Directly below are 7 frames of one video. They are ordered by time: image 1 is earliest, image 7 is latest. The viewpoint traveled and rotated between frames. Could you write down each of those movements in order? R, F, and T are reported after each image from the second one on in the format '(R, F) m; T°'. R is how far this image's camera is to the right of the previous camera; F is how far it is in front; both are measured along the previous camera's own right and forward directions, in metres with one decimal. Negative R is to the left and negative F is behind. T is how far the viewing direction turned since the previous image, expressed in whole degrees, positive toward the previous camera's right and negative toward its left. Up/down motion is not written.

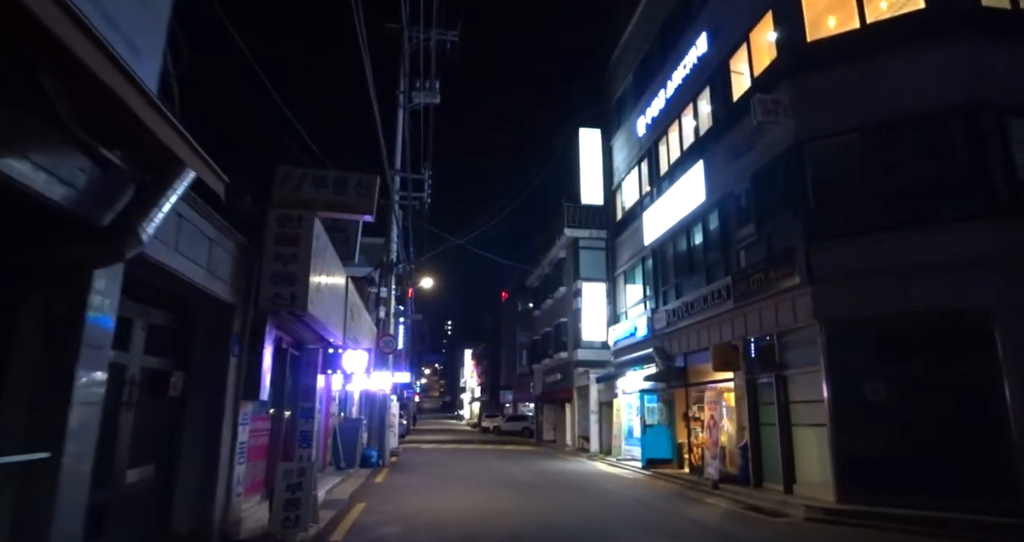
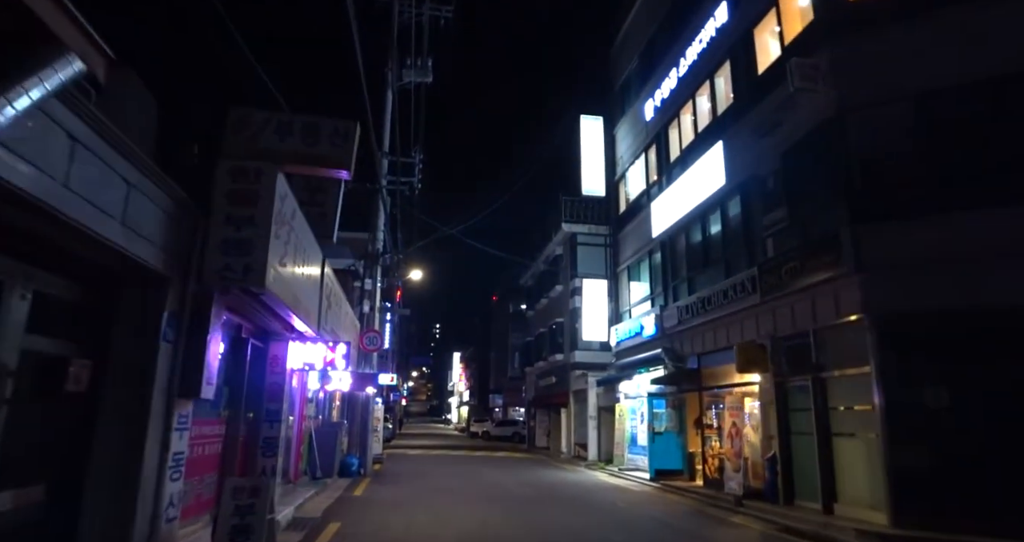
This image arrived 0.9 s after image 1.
(-0.2, +1.8) m; +1°
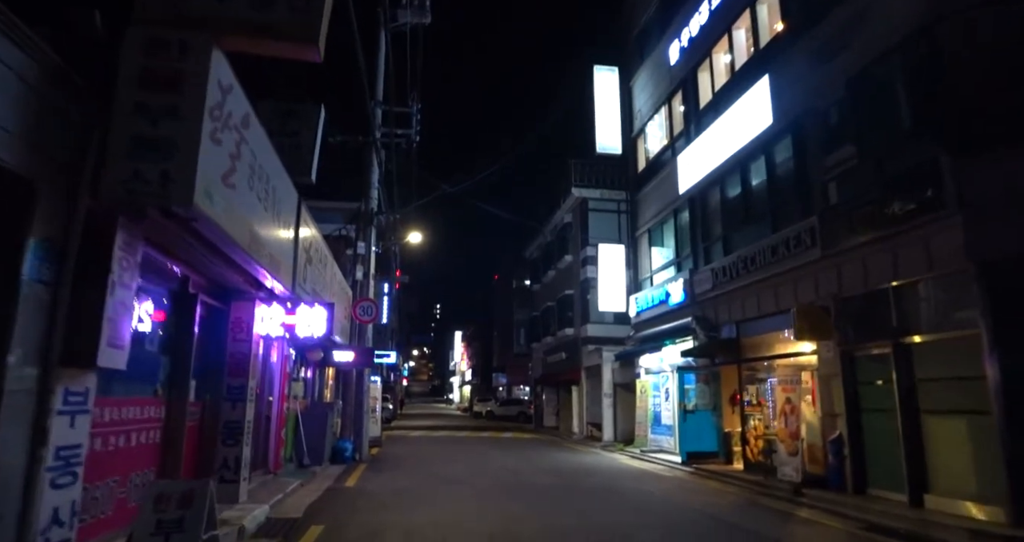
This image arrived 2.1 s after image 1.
(-0.3, +2.2) m; 0°
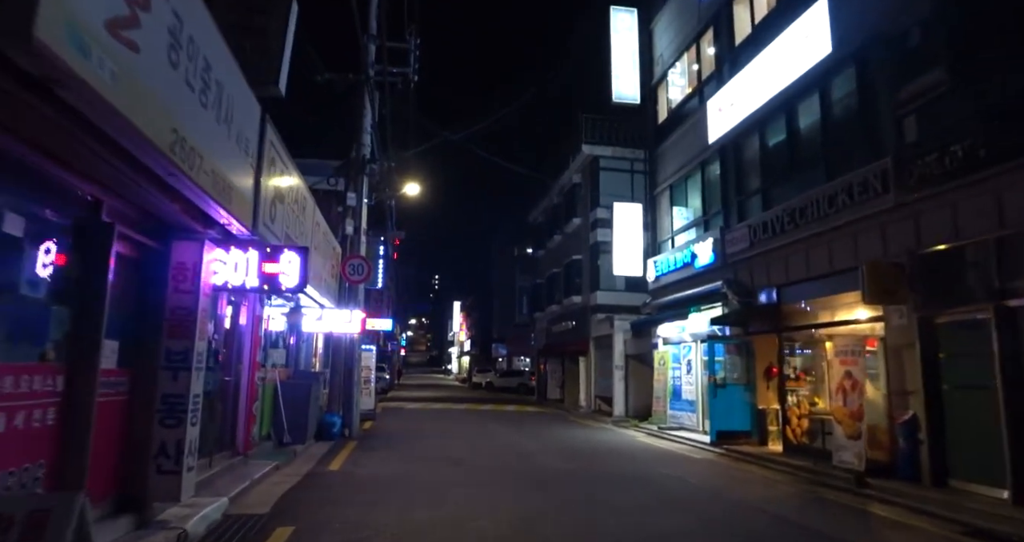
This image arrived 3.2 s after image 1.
(-0.3, +1.9) m; 0°
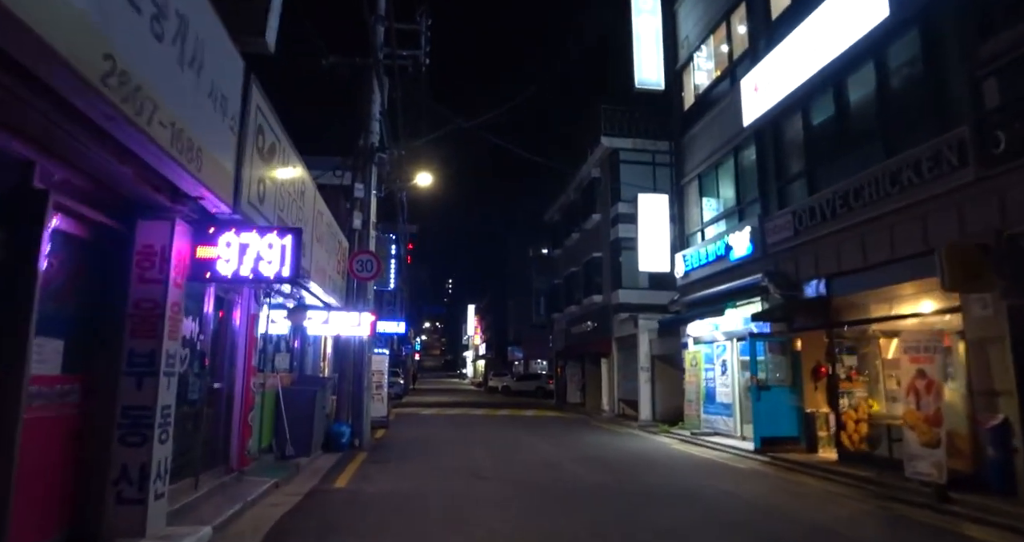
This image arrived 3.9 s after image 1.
(-0.2, +1.2) m; -1°
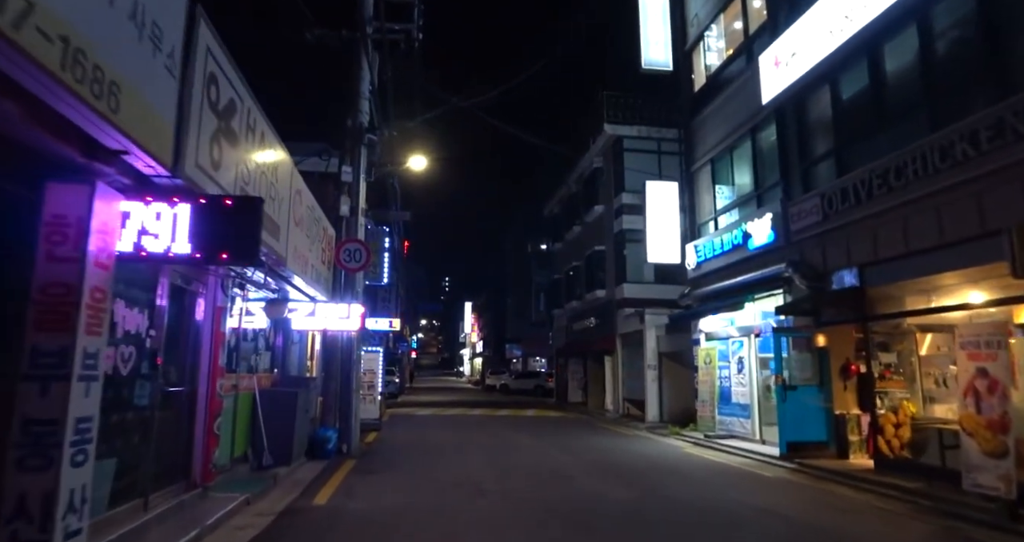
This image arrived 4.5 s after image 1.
(-0.1, +1.1) m; 0°
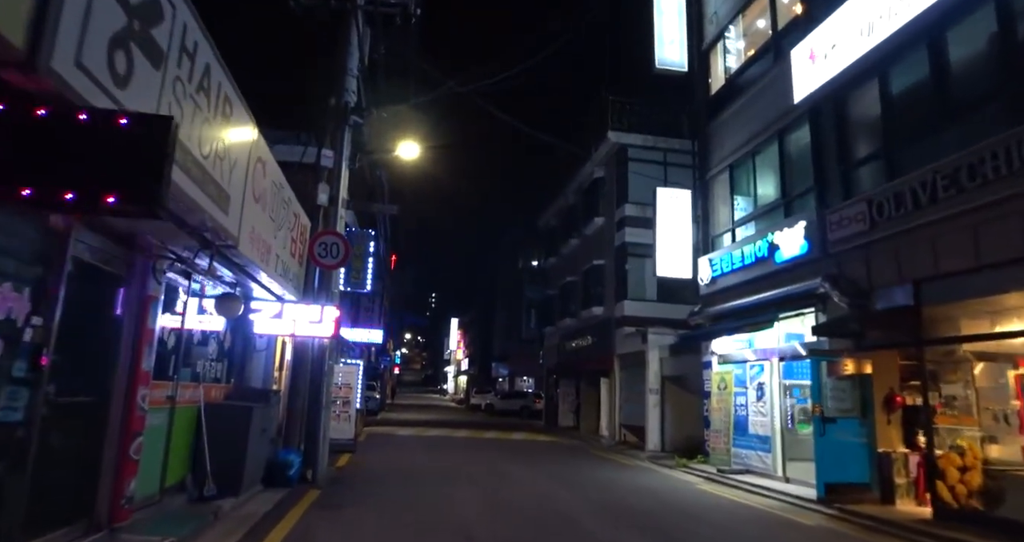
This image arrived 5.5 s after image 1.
(-0.2, +1.6) m; +1°
